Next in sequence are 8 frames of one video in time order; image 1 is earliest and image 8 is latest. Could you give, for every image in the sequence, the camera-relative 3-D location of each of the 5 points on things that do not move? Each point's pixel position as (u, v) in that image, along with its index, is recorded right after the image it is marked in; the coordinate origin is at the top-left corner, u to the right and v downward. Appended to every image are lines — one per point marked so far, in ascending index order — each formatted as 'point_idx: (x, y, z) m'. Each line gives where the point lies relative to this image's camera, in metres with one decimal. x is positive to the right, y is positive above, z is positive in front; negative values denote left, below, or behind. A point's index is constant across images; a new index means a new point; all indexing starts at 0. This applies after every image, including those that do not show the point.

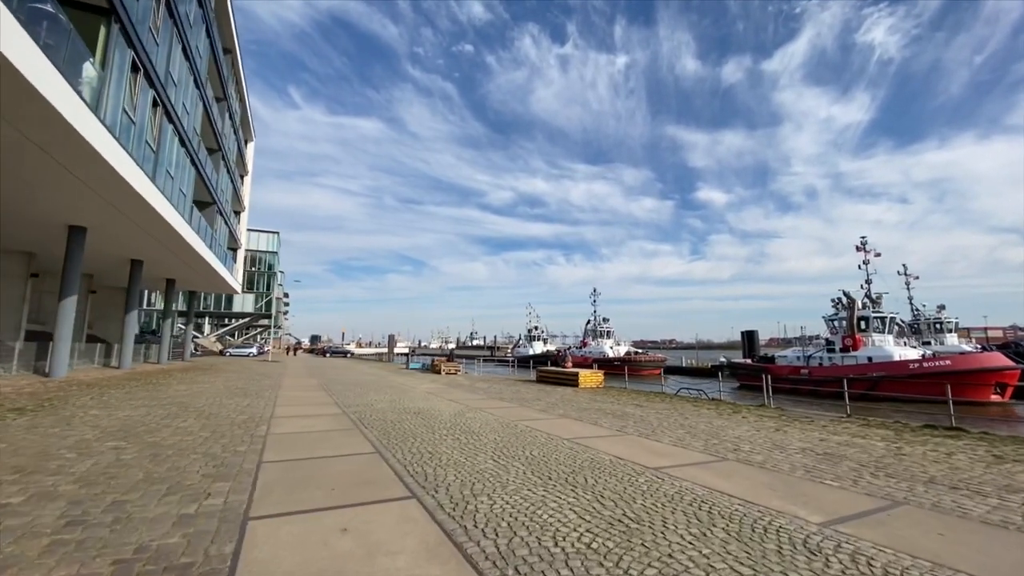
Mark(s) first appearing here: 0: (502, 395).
0: (-0.4, -3.5, +16.4) m
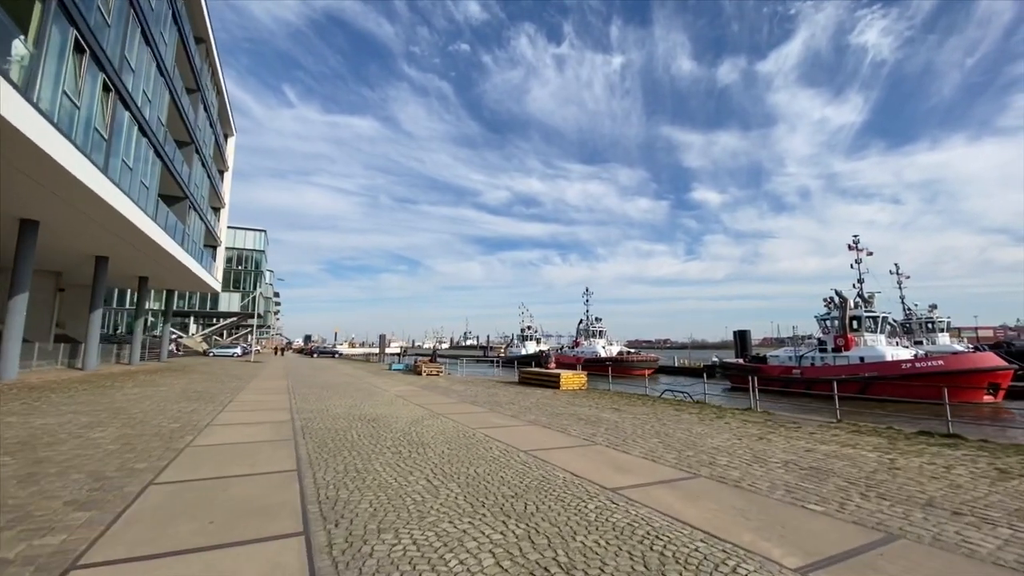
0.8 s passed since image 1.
0: (-1.1, -3.4, +15.6) m
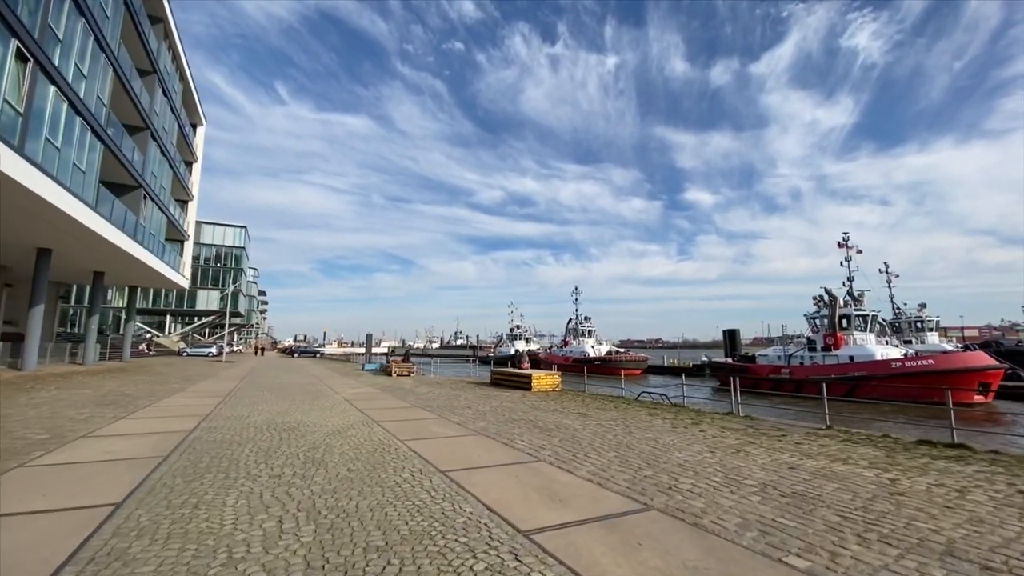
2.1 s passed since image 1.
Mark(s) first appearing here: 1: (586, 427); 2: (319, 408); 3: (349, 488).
0: (-2.3, -3.2, +14.1) m
1: (+1.4, -2.7, +9.9) m
2: (-4.5, -2.8, +11.9) m
3: (-1.7, -2.0, +5.2) m
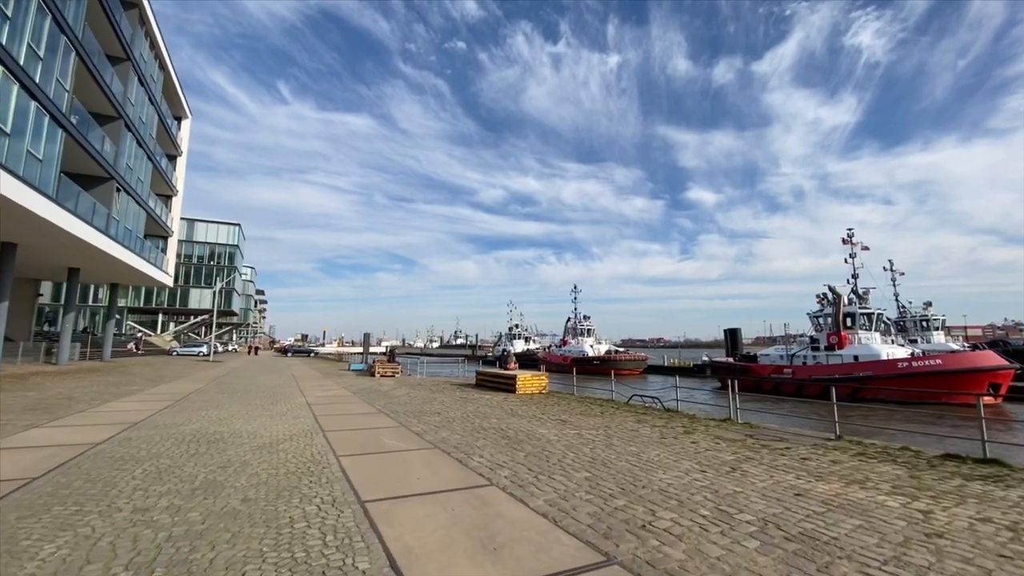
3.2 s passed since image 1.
0: (-2.8, -3.0, +13.0) m
1: (+0.9, -2.5, +8.7) m
2: (-5.1, -2.6, +10.7) m
3: (-2.3, -1.9, +4.0) m
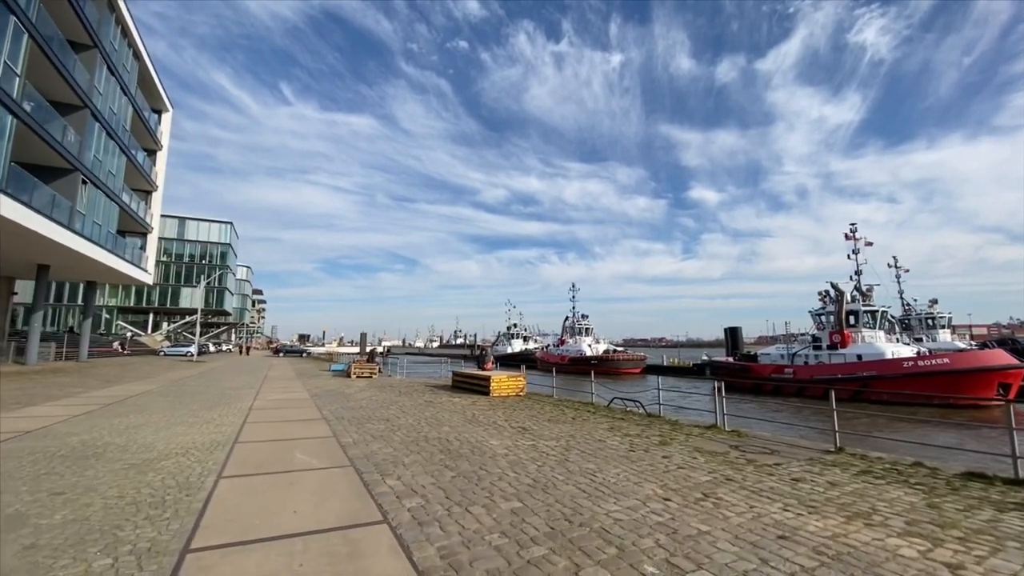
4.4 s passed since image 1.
0: (-3.6, -2.8, +11.7) m
1: (0.0, -2.3, +7.5) m
2: (-5.9, -2.5, +9.5) m
3: (-3.1, -1.7, +2.8) m
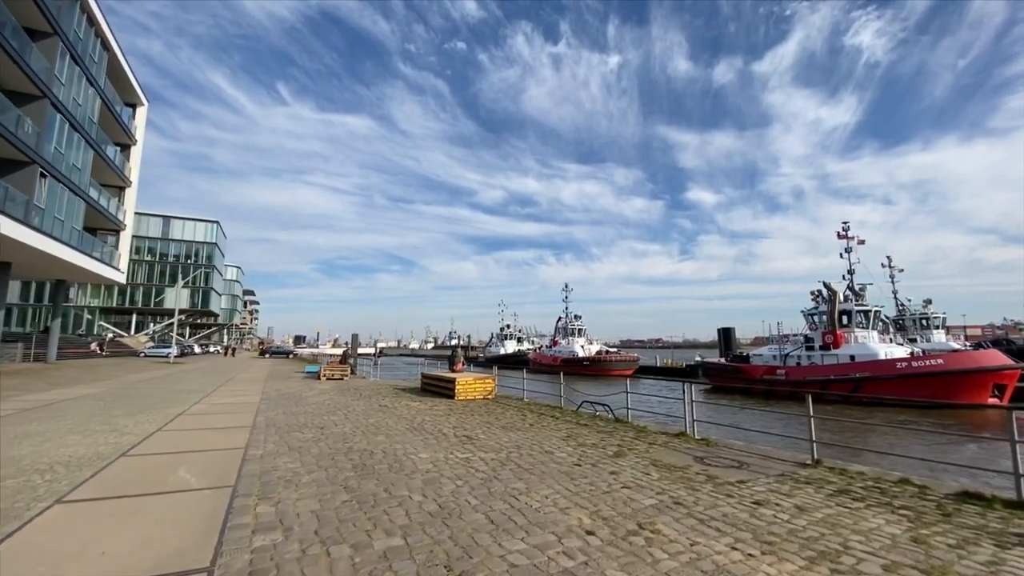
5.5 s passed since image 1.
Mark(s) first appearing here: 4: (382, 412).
0: (-4.6, -2.7, +10.7) m
1: (-0.9, -2.2, +6.5) m
2: (-6.8, -2.3, +8.5) m
3: (-4.0, -1.6, +1.8) m
4: (-2.9, -2.8, +11.4) m
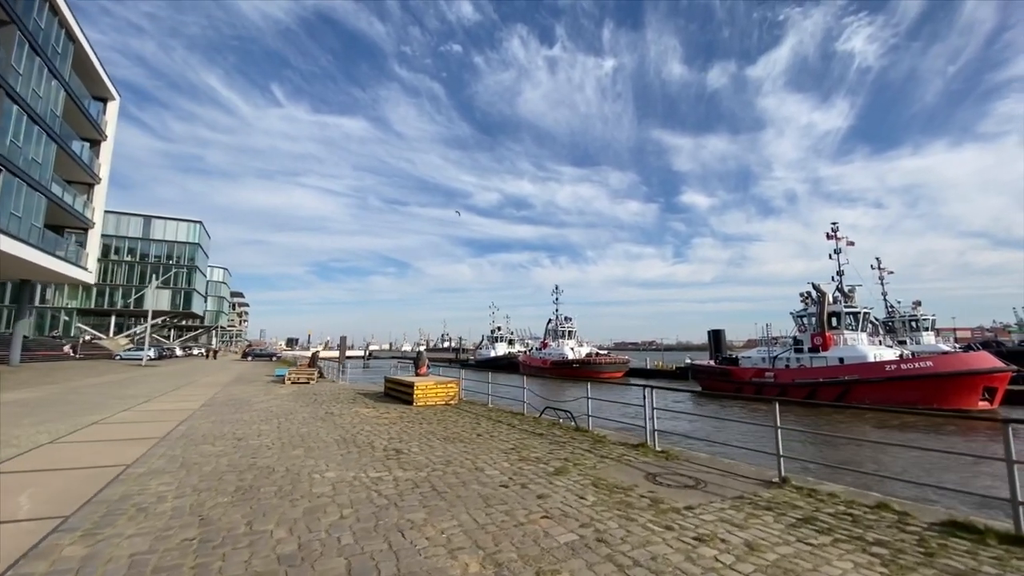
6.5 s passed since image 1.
0: (-5.5, -2.6, +9.7) m
1: (-1.8, -2.1, +5.6) m
2: (-7.8, -2.2, +7.5) m
3: (-4.9, -1.5, +0.8) m
4: (-3.9, -2.7, +10.4) m
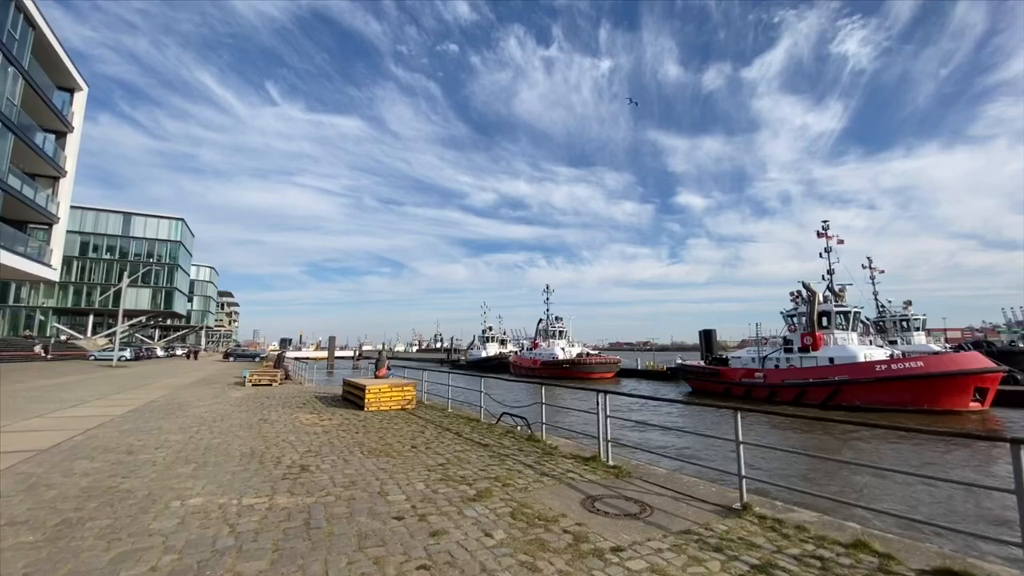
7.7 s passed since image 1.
0: (-6.5, -2.5, +8.6) m
1: (-2.7, -2.0, +4.5) m
2: (-8.7, -2.1, +6.4) m
3: (-5.7, -1.3, -0.3) m
4: (-4.9, -2.6, +9.4) m
